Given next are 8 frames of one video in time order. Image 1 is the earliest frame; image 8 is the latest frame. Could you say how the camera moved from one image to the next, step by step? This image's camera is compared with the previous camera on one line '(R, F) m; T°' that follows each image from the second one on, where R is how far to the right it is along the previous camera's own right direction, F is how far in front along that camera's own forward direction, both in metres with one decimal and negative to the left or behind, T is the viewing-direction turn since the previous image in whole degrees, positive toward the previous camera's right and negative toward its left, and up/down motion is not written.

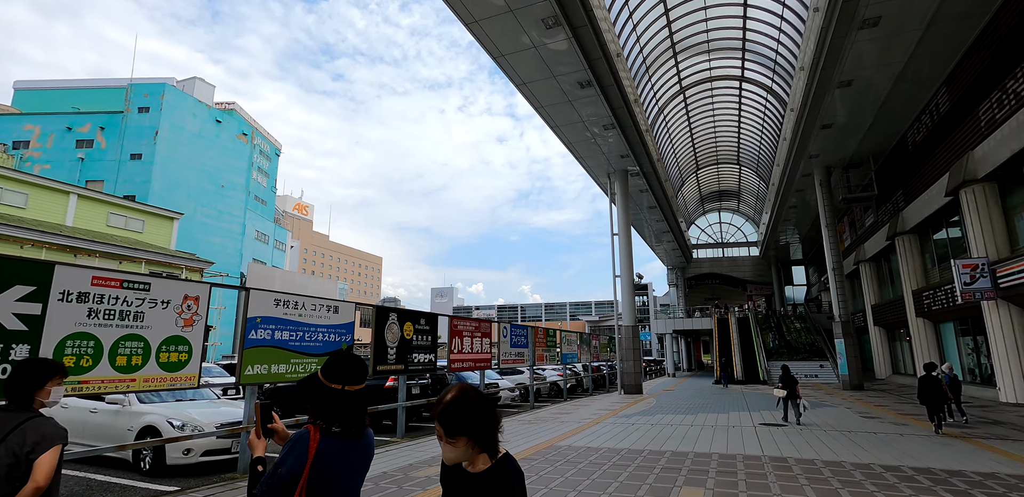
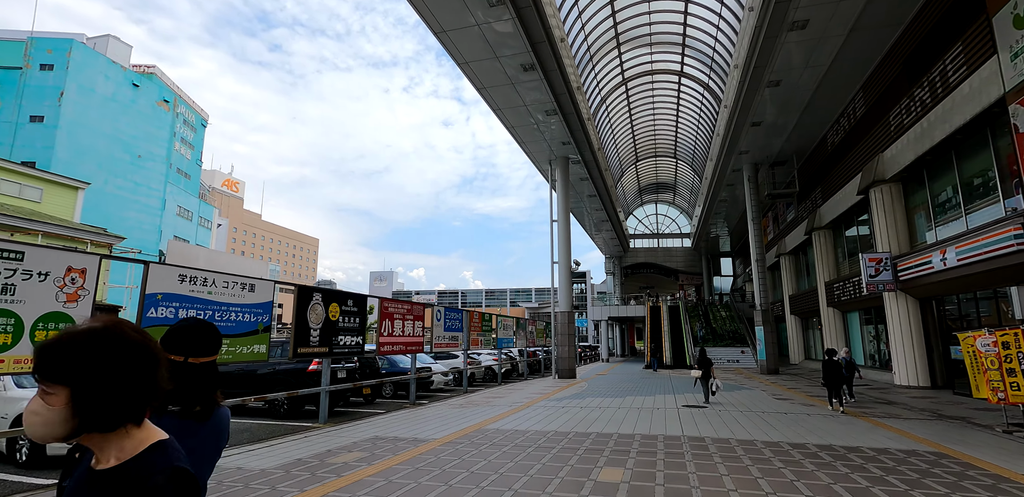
(+0.3, +0.4) m; +7°
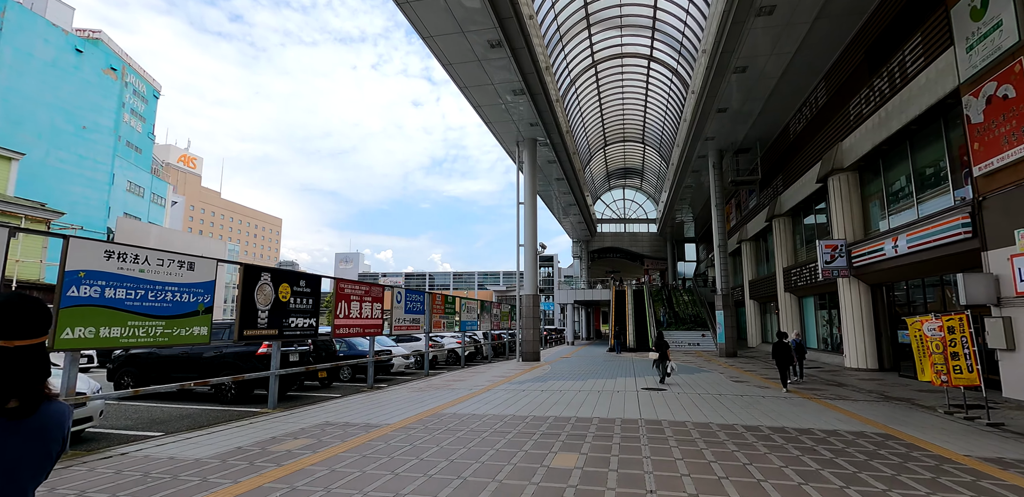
(+0.2, +0.3) m; +4°
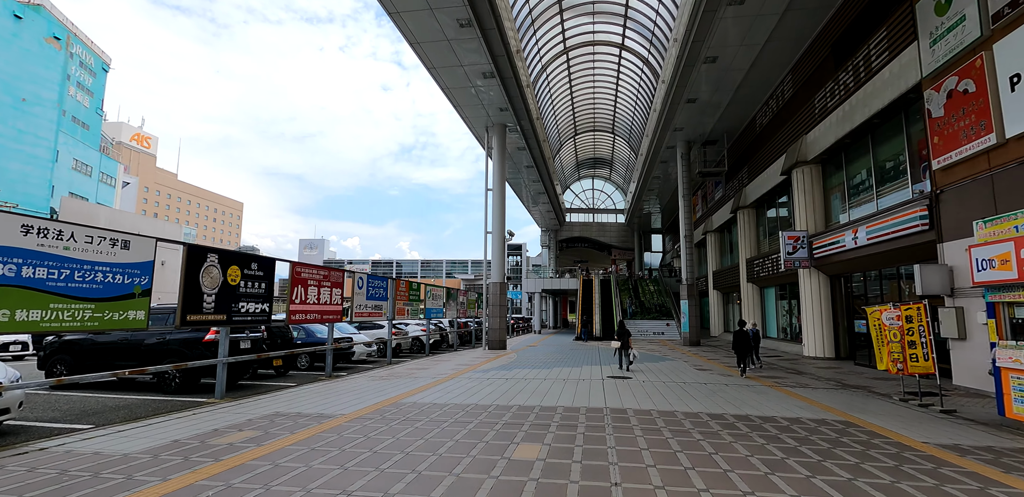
(+0.1, +0.3) m; +4°
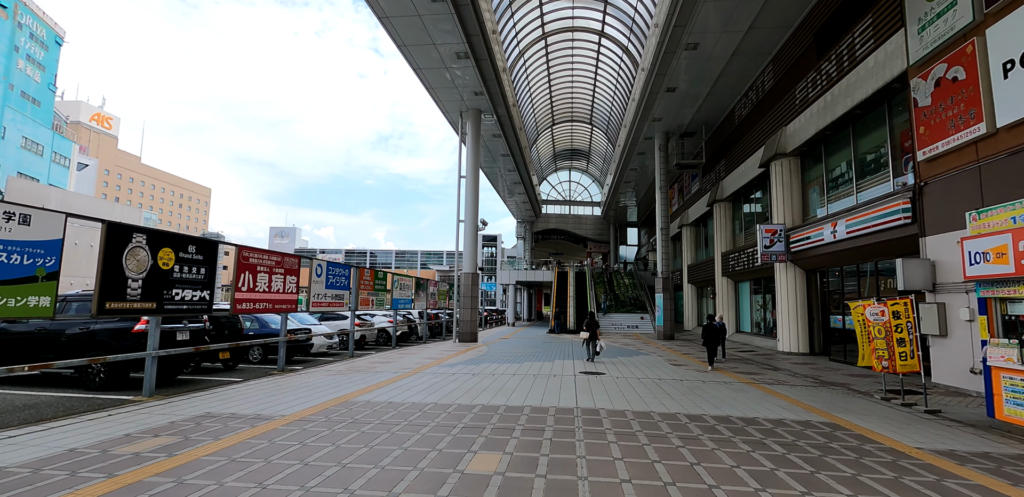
(+0.2, +0.6) m; +3°
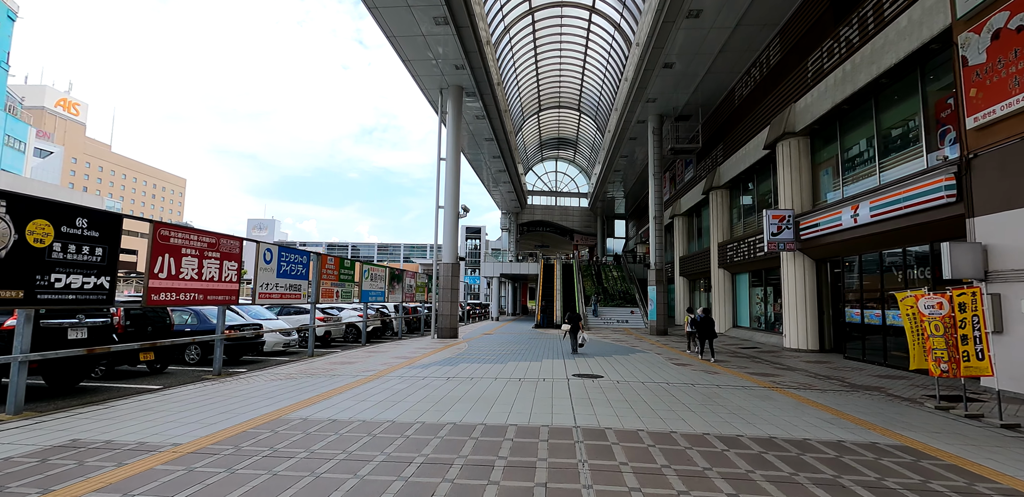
(0.0, +1.4) m; +2°
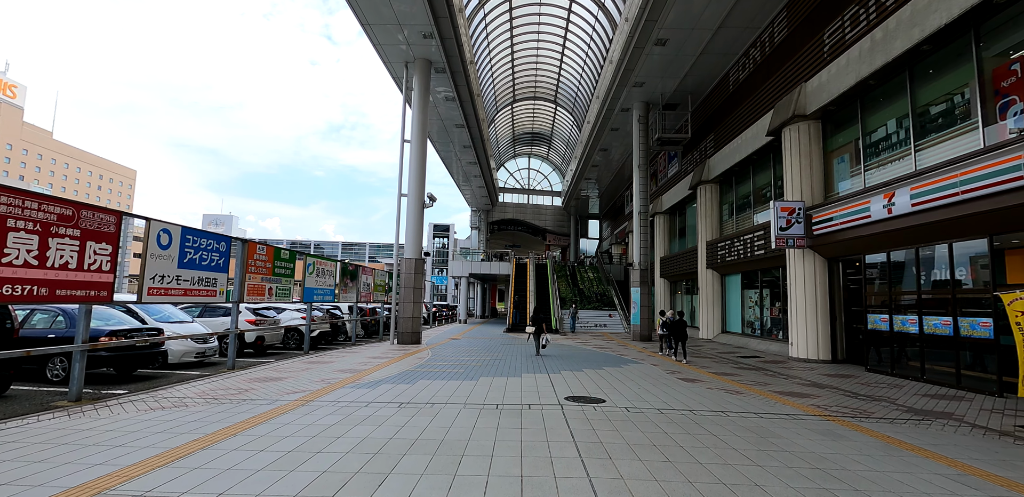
(-0.1, +1.9) m; +4°
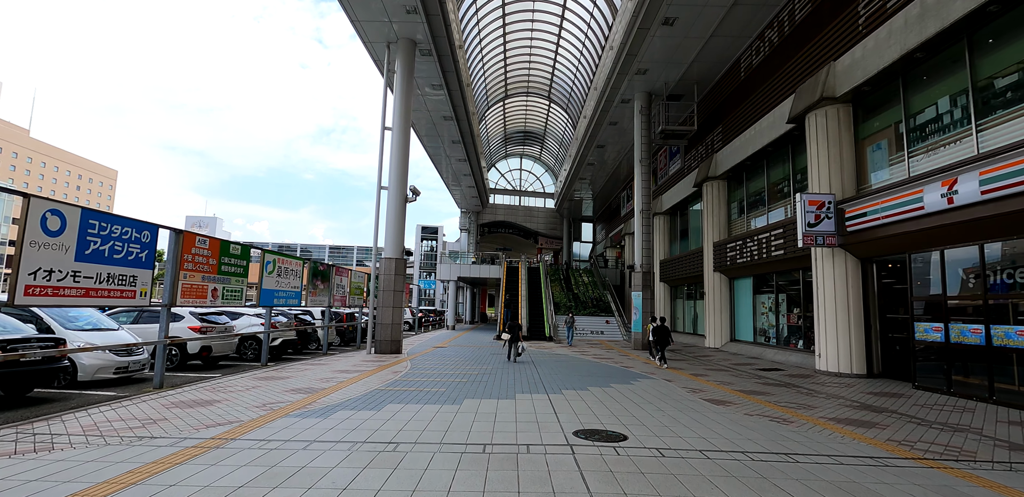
(0.0, +1.4) m; +1°
